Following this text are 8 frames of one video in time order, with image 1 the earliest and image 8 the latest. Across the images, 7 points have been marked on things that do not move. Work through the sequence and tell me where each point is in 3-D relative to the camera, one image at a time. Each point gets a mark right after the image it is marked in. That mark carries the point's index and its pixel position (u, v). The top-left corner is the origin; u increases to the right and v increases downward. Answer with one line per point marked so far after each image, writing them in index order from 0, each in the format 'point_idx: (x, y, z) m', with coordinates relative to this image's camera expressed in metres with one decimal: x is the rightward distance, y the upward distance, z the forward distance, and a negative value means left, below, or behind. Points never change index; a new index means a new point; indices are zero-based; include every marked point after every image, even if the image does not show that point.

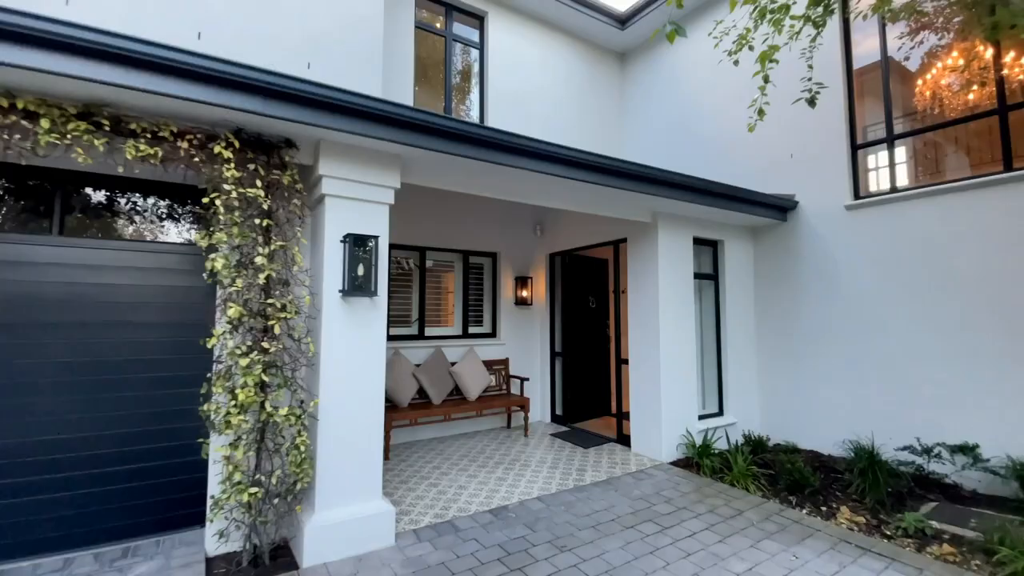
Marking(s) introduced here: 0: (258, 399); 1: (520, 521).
0: (-1.5, -0.6, +2.8) m
1: (+0.1, -1.7, +3.5) m
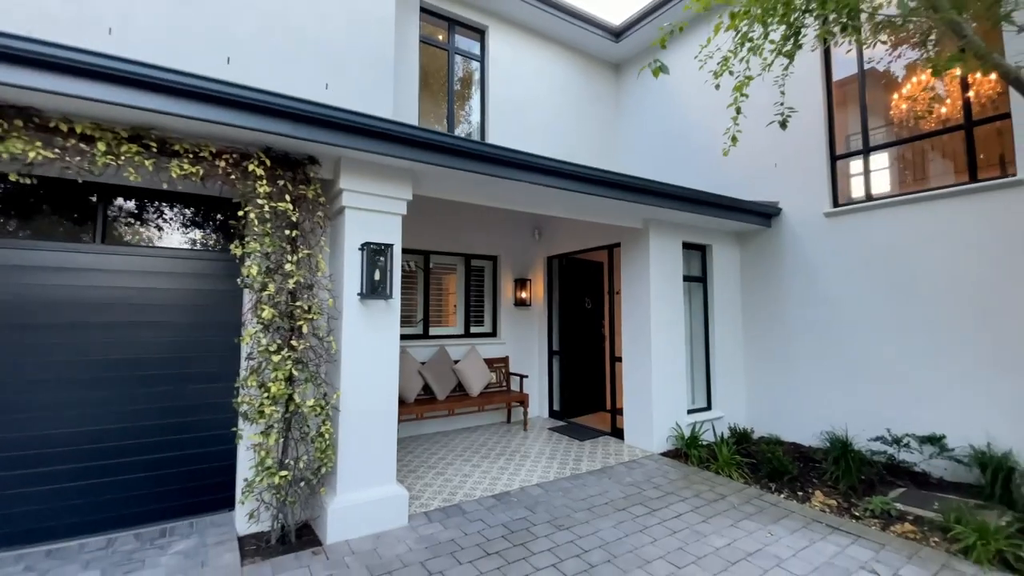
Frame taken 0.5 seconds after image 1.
0: (-1.4, -0.7, +3.1) m
1: (+0.1, -1.7, +3.8) m
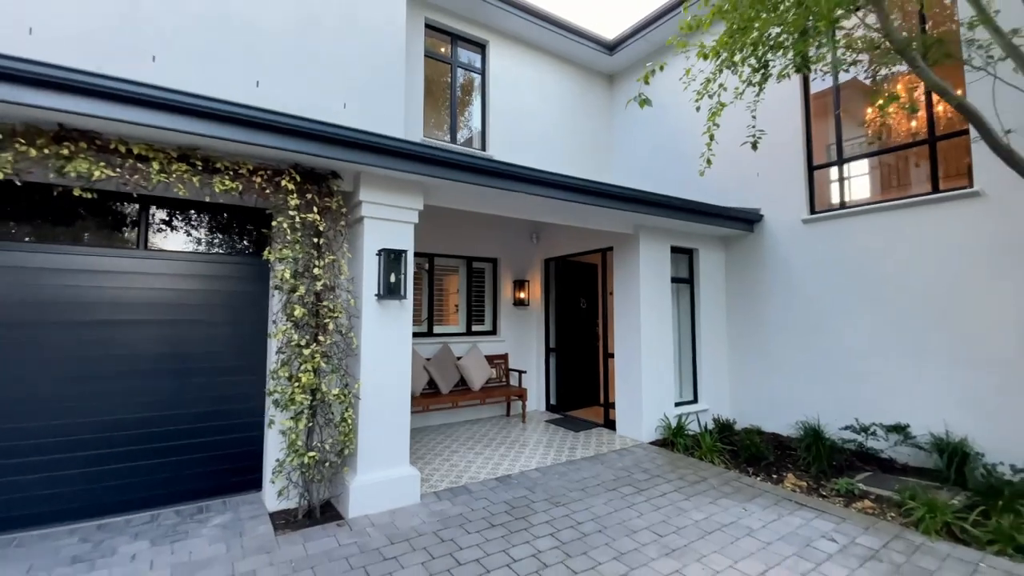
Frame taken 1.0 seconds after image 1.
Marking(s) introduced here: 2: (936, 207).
0: (-1.4, -0.7, +3.4) m
1: (+0.1, -1.7, +4.1) m
2: (+4.2, +0.8, +4.7) m
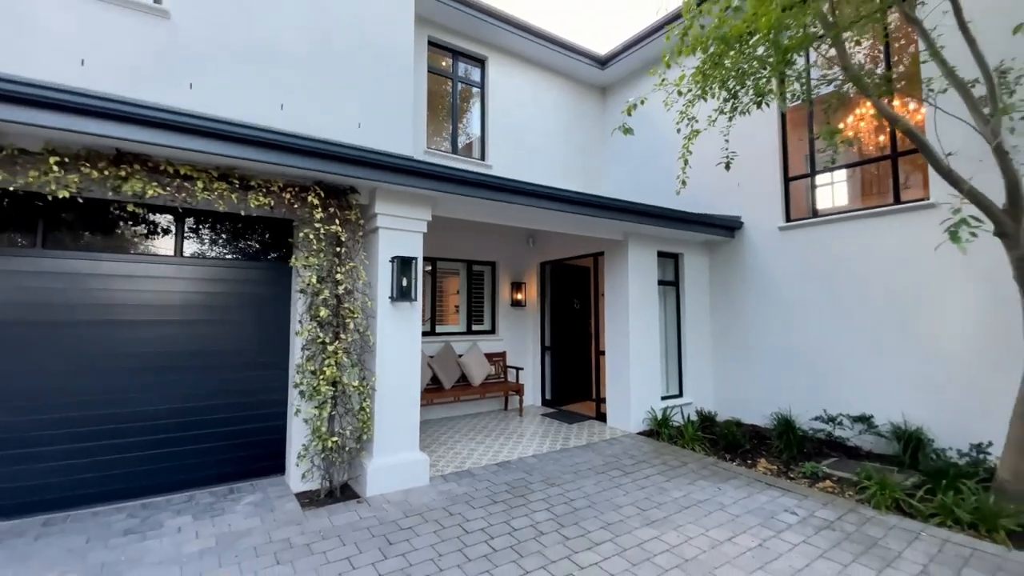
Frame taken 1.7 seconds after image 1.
0: (-1.4, -0.7, +3.9) m
1: (+0.1, -1.7, +4.6) m
2: (+4.1, +0.8, +5.2) m
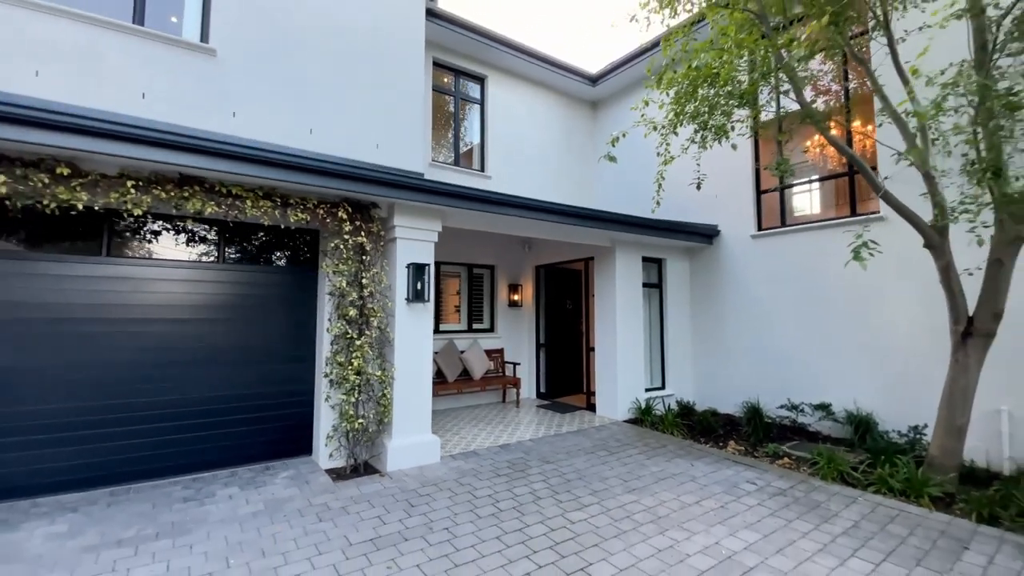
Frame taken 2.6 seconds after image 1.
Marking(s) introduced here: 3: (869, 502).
0: (-1.4, -0.7, +4.4) m
1: (+0.1, -1.8, +5.2) m
2: (+4.1, +0.7, +5.8) m
3: (+3.1, -1.9, +4.1) m
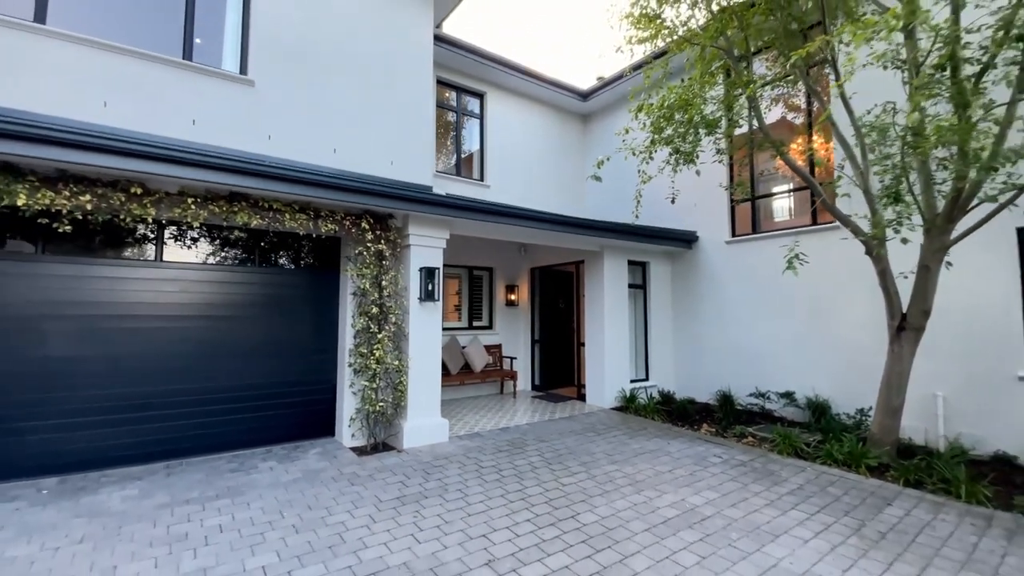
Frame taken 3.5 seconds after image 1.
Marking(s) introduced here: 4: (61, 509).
0: (-1.4, -0.7, +5.1) m
1: (+0.1, -1.8, +5.9) m
2: (+4.1, +0.7, +6.6) m
3: (+3.1, -1.9, +4.9) m
4: (-3.6, -1.8, +3.8) m
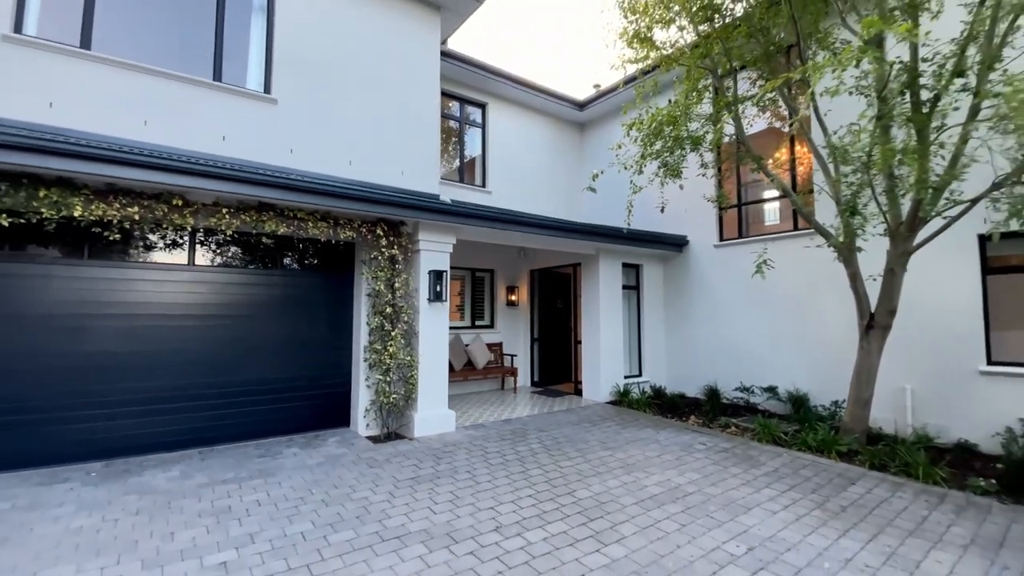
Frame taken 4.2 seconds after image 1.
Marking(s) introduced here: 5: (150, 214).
0: (-1.4, -0.8, +5.6) m
1: (+0.1, -1.8, +6.3) m
2: (+4.1, +0.7, +7.1) m
3: (+3.2, -1.9, +5.3) m
4: (-3.6, -1.8, +4.2) m
5: (-3.4, +0.7, +4.5) m
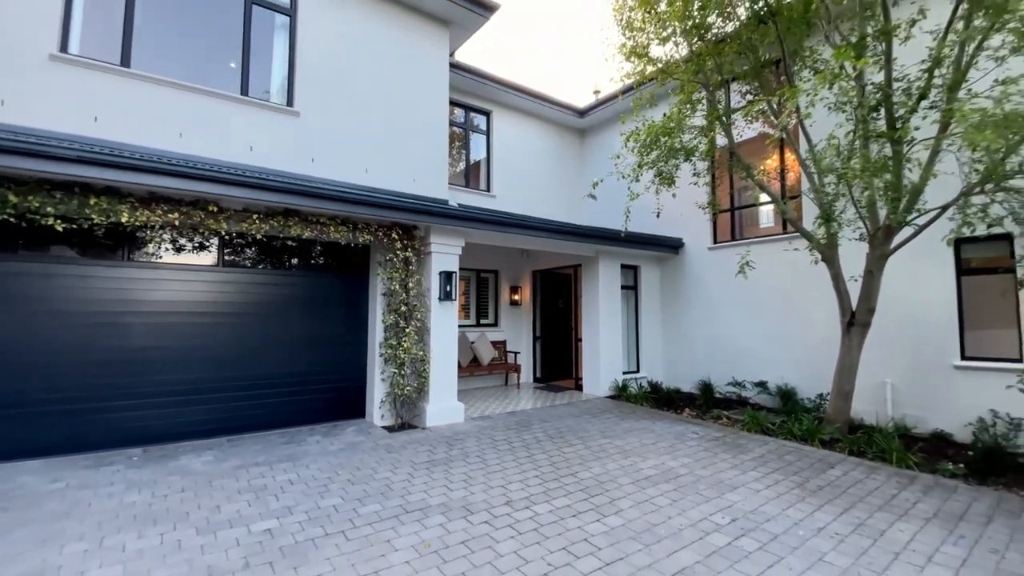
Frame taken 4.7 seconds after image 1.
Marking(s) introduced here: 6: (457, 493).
0: (-1.3, -0.7, +6.0) m
1: (+0.2, -1.8, +6.7) m
2: (+4.2, +0.7, +7.5) m
3: (+3.2, -1.9, +5.8) m
4: (-3.5, -1.8, +4.6) m
5: (-3.4, +0.7, +4.9) m
6: (-0.5, -1.8, +4.1) m
